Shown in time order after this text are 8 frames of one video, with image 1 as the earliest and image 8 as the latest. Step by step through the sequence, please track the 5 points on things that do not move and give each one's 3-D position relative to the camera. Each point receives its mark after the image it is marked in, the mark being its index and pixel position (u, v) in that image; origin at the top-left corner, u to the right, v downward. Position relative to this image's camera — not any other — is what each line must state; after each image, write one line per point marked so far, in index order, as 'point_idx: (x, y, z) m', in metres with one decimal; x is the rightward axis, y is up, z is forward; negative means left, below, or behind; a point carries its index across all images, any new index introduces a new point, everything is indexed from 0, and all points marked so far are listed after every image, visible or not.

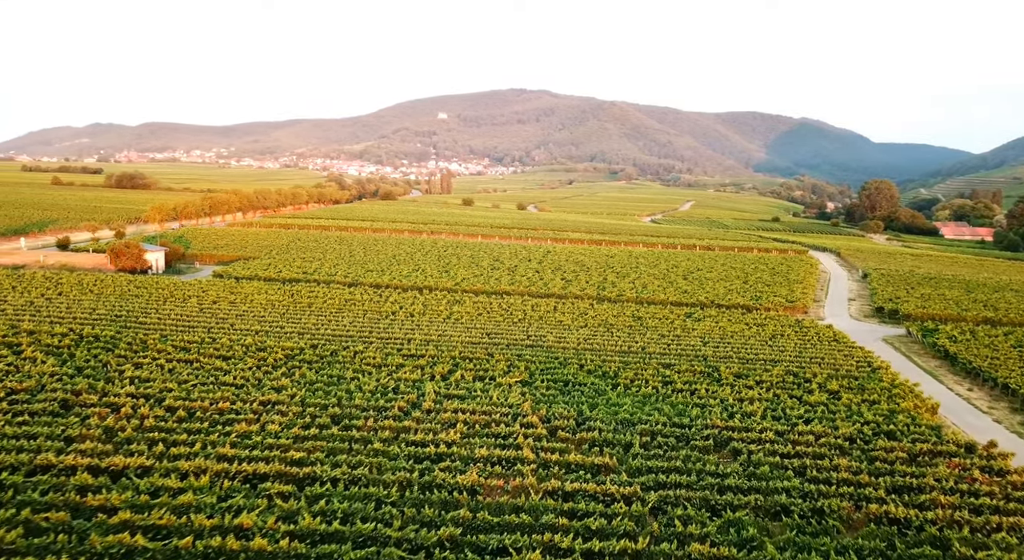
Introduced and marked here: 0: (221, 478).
0: (-7.7, -5.2, +17.5) m
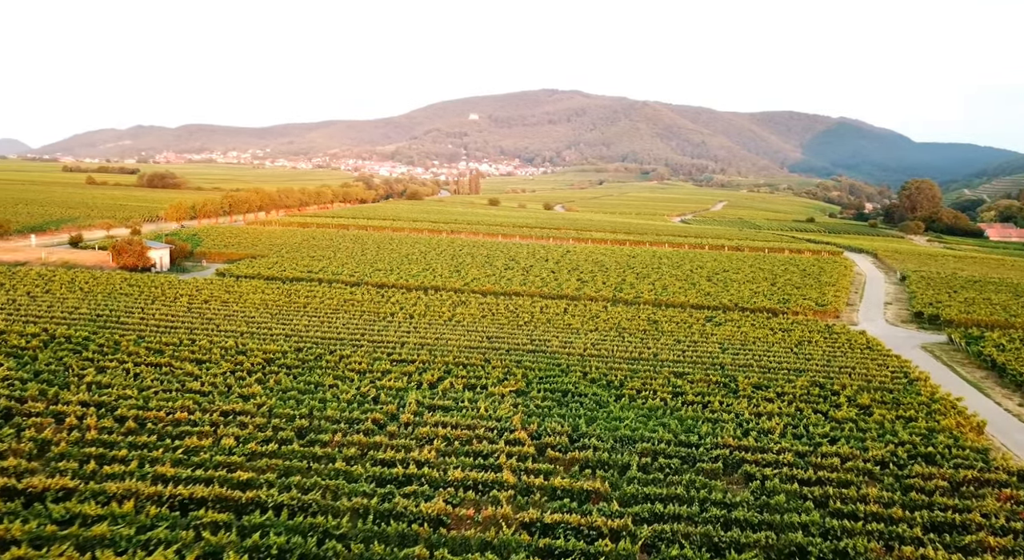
0: (-8.4, -5.2, +15.5) m
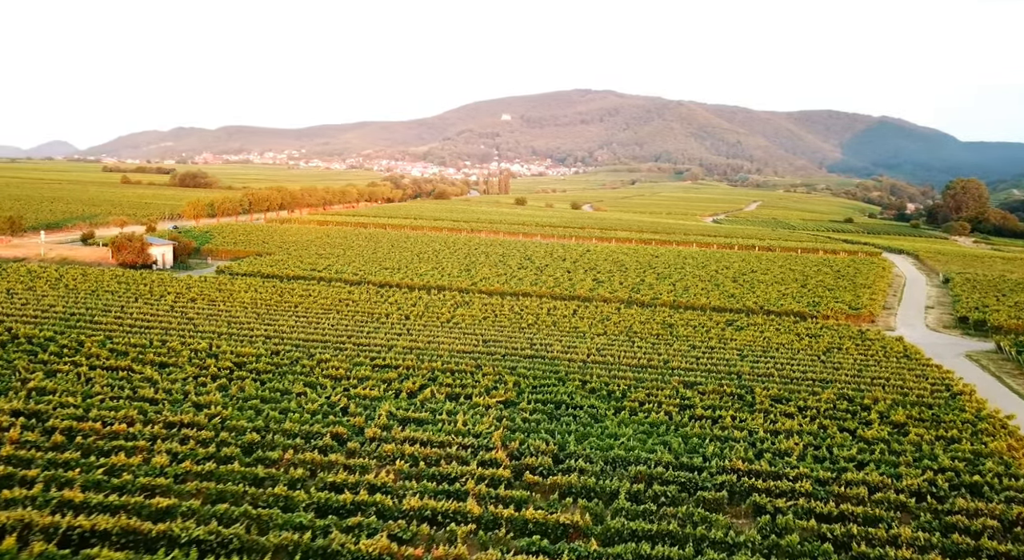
0: (-9.4, -5.1, +13.4) m
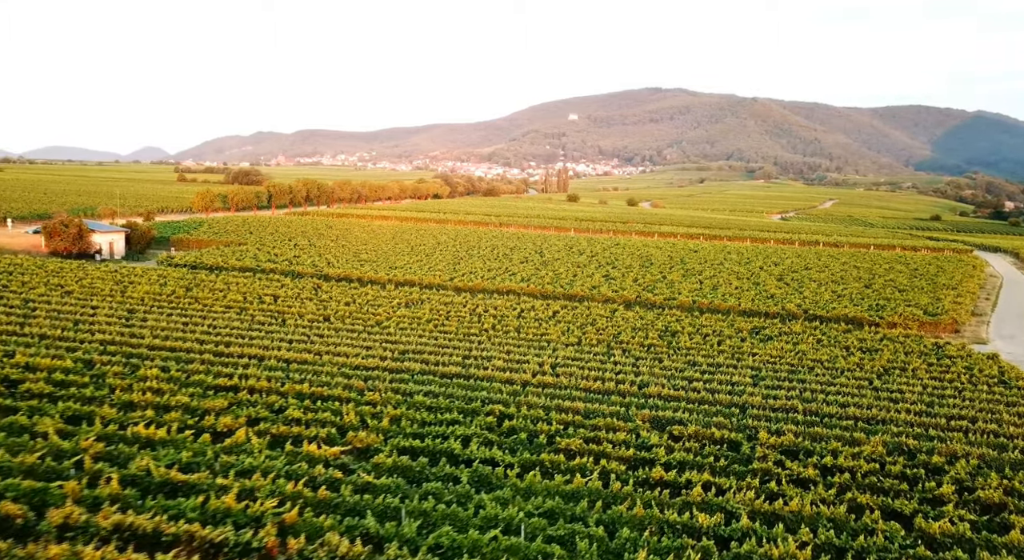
0: (-14.0, -4.7, +6.1) m
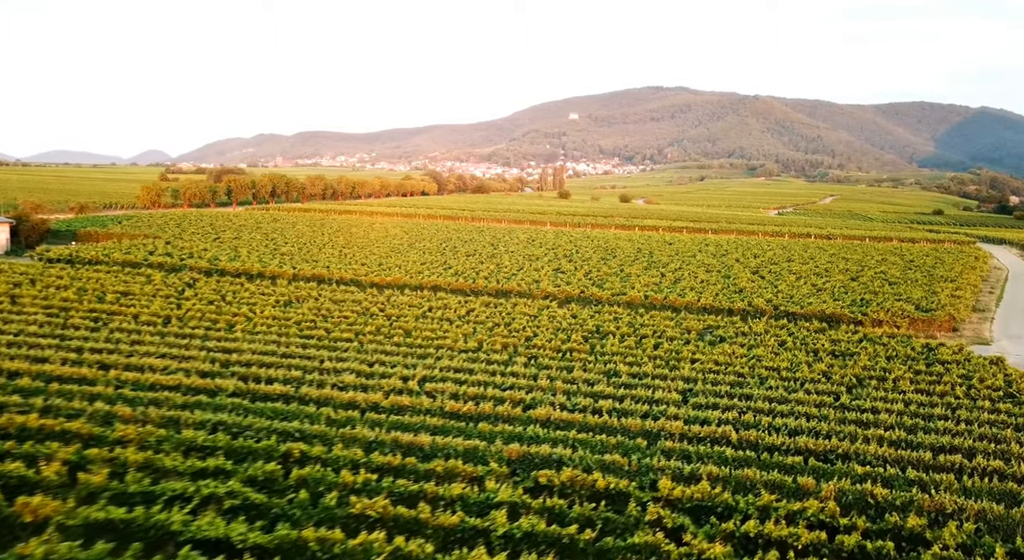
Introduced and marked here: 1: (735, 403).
0: (-18.0, -4.5, +0.6) m
1: (+6.1, -3.3, +18.1) m
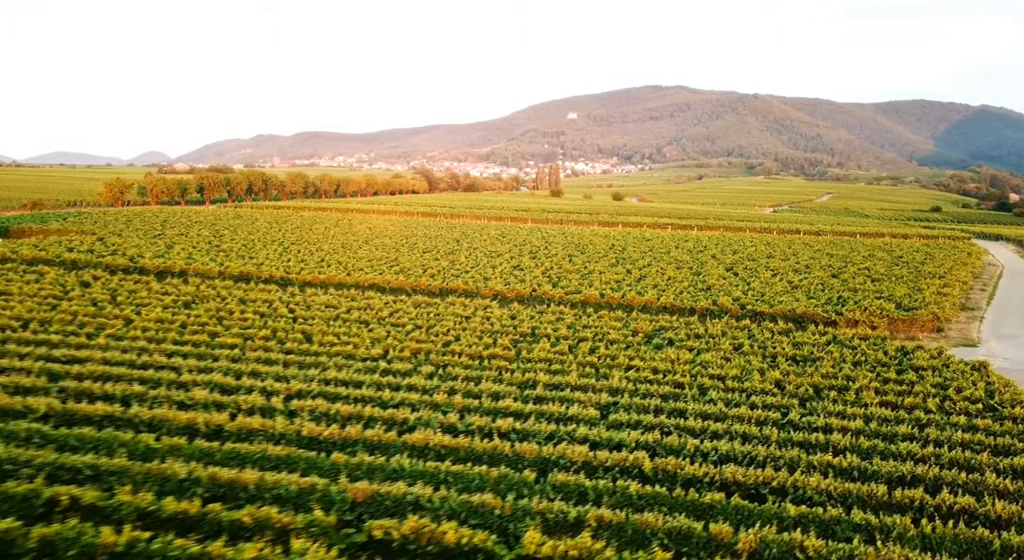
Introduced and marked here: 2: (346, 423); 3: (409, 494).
0: (-20.6, -4.5, -2.4) m
1: (+3.4, -3.2, +15.2) m
2: (-3.6, -3.0, +14.5) m
3: (-1.8, -3.5, +11.2) m
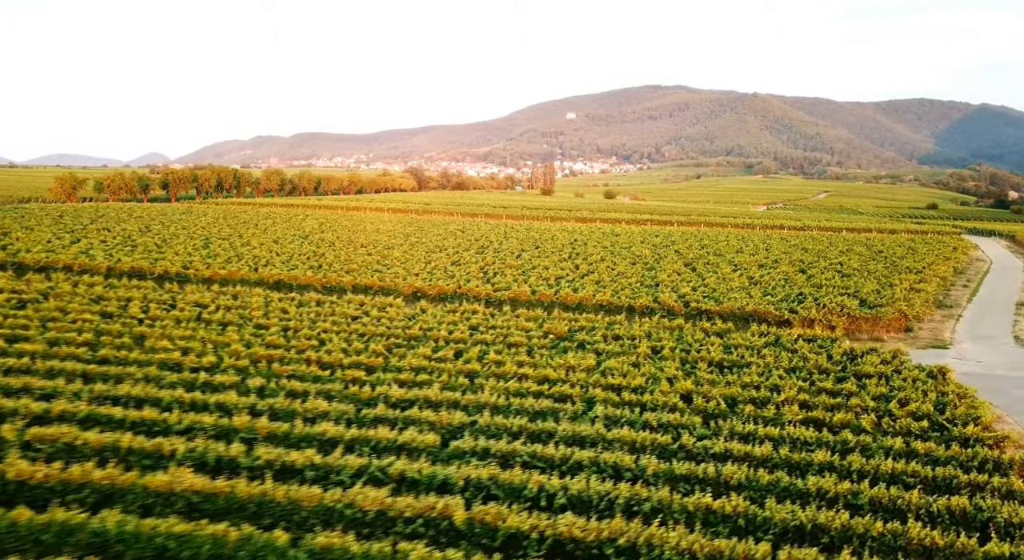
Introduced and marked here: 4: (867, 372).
0: (-24.0, -4.4, -5.6) m
1: (0.0, -3.0, +12.0) m
2: (-7.1, -2.9, +11.3) m
3: (-5.2, -3.4, +8.0) m
4: (+9.6, -2.5, +17.8) m
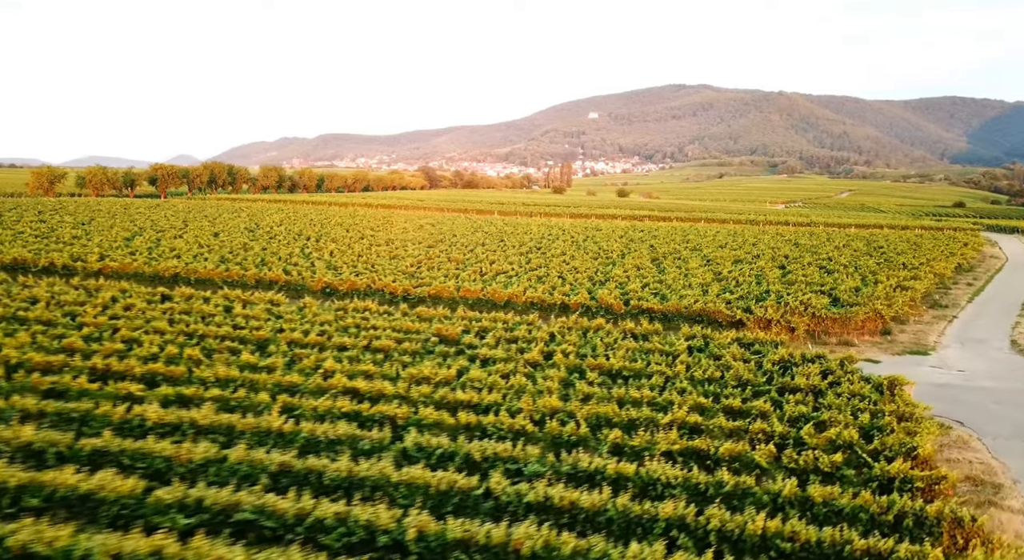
0: (-28.2, -4.1, -8.0) m
1: (-3.6, -2.8, +8.8) m
2: (-10.7, -2.6, +8.3) m
3: (-8.9, -3.1, +4.9) m
4: (+6.1, -2.3, +14.3) m
